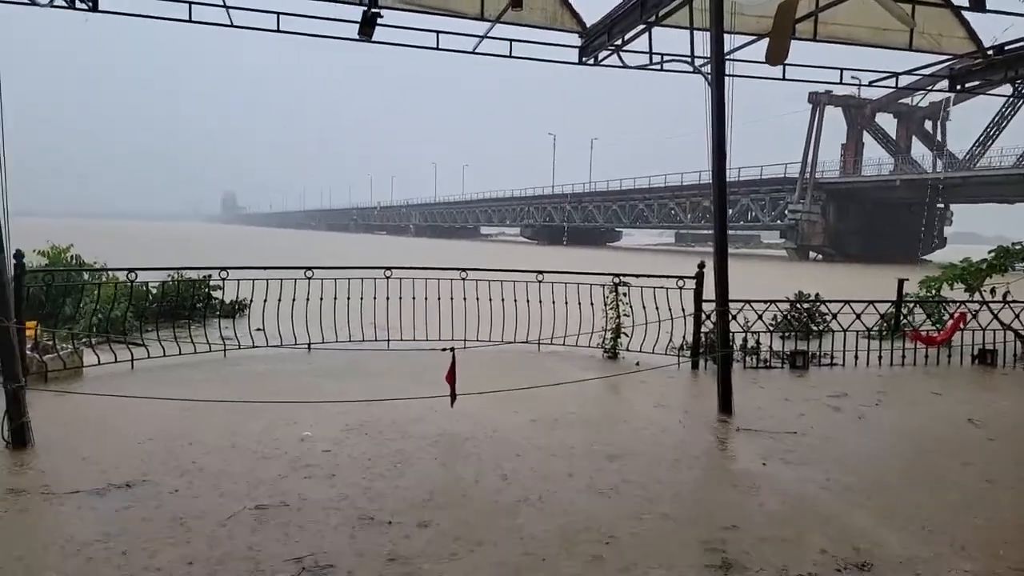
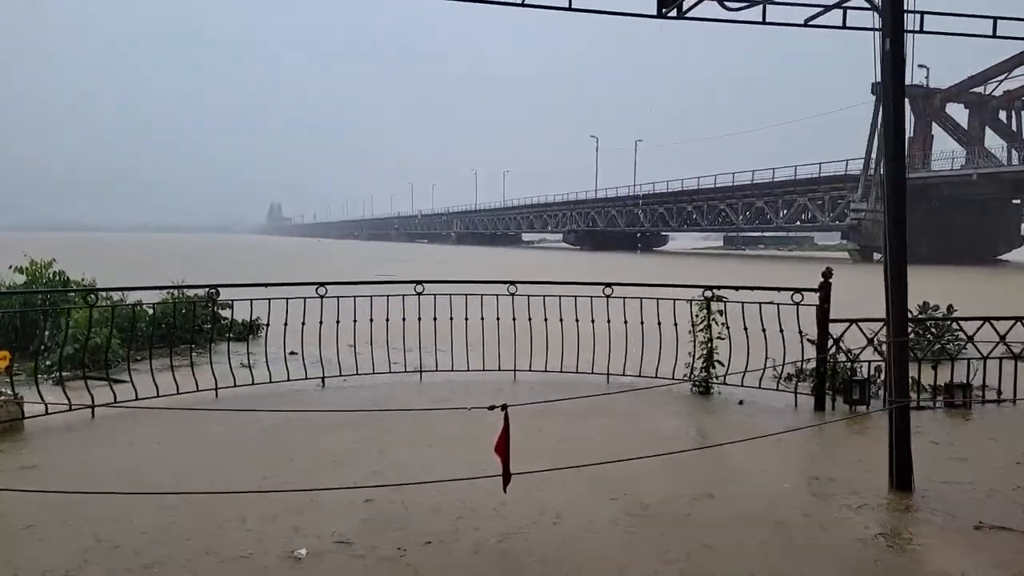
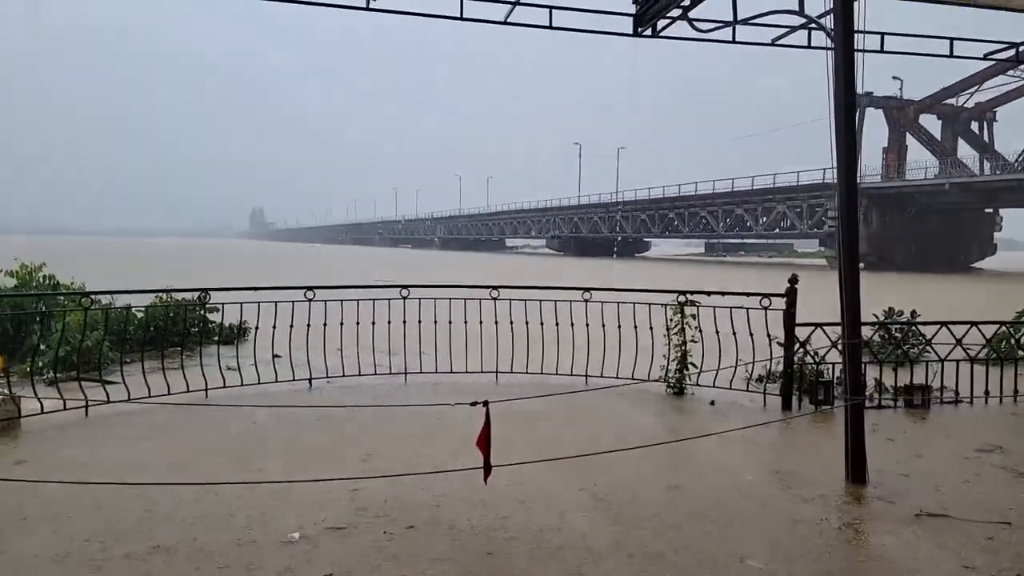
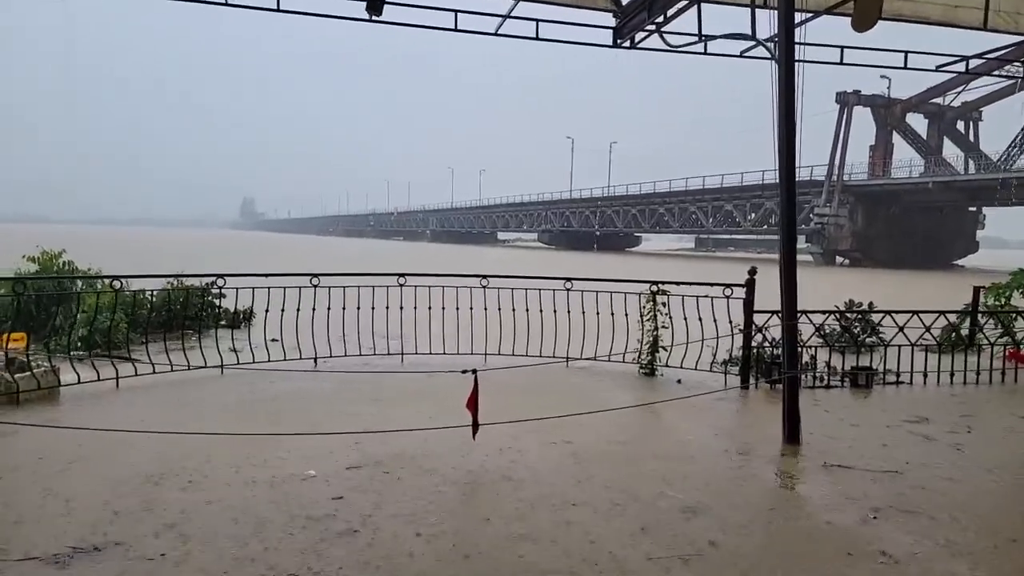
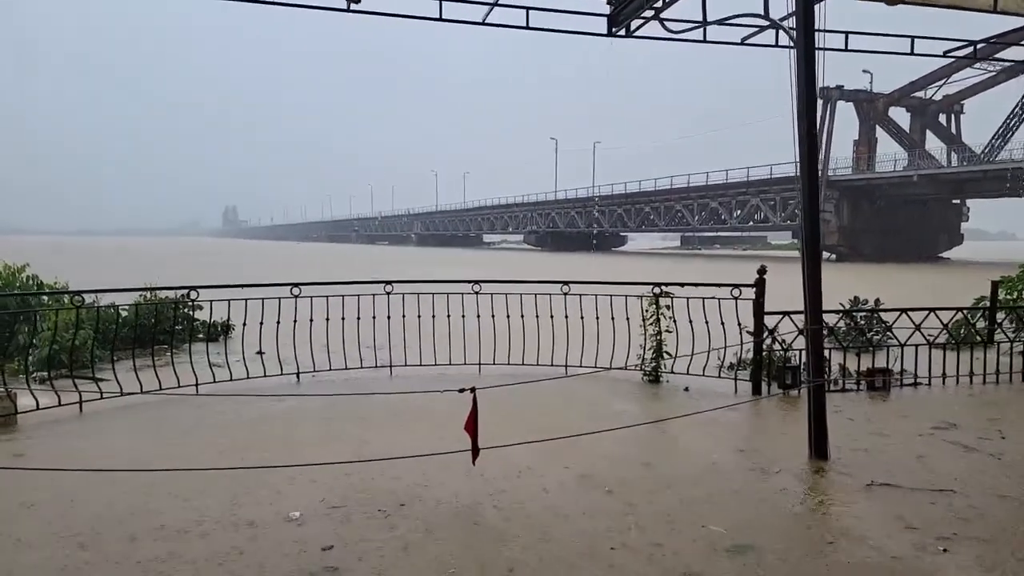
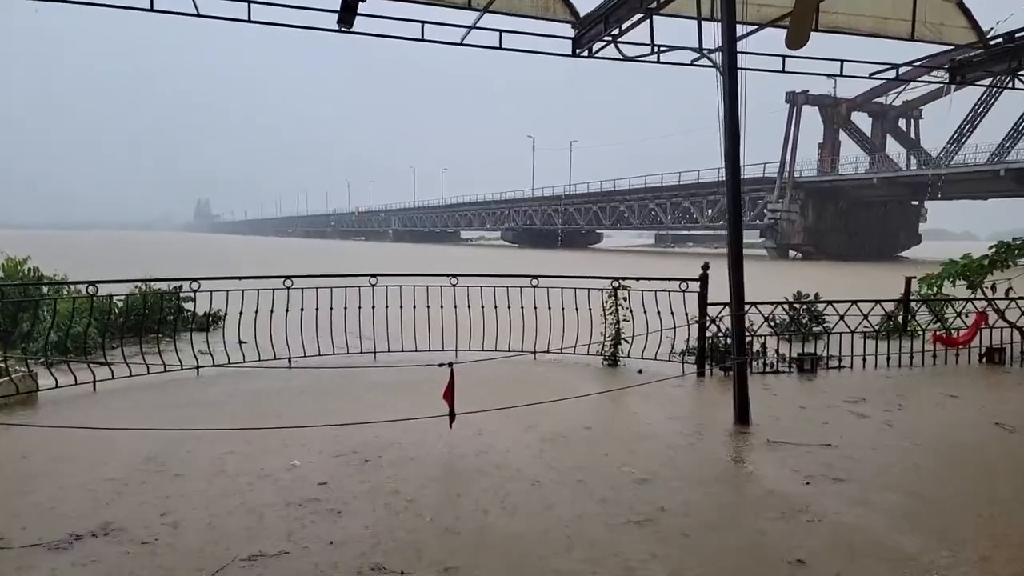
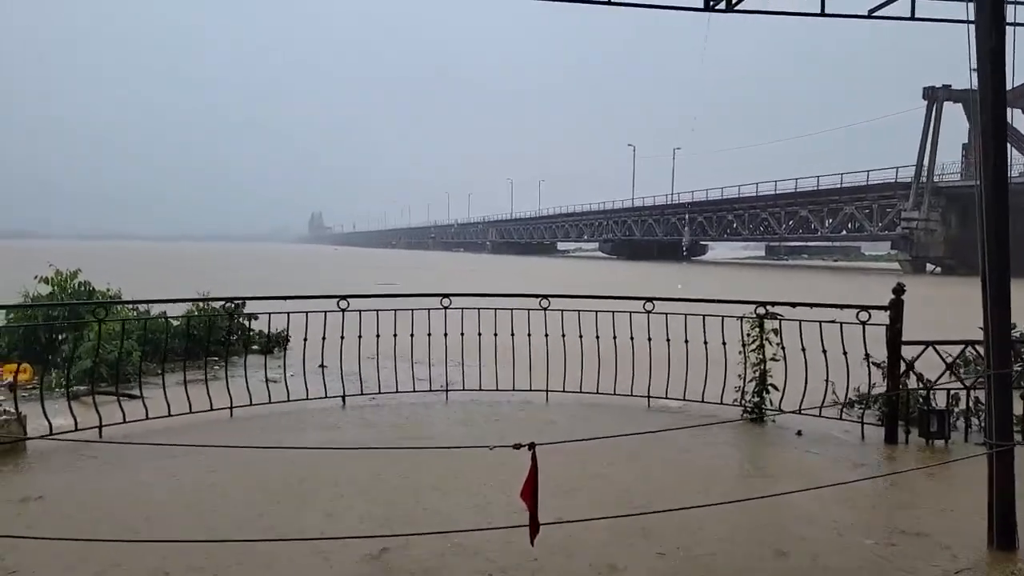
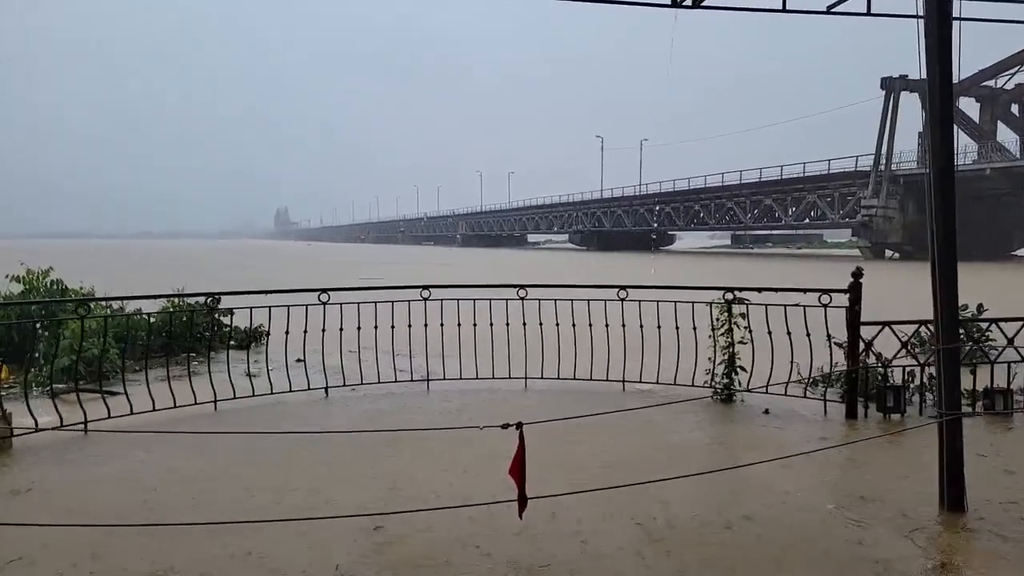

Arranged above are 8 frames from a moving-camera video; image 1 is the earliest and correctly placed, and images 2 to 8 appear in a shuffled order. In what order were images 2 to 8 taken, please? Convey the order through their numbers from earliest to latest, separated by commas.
6, 4, 5, 3, 2, 8, 7
